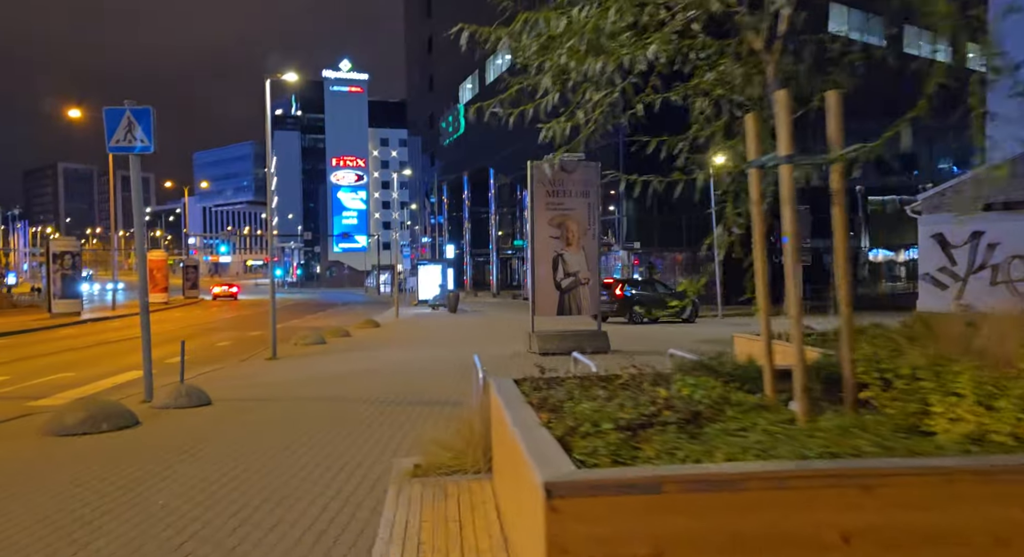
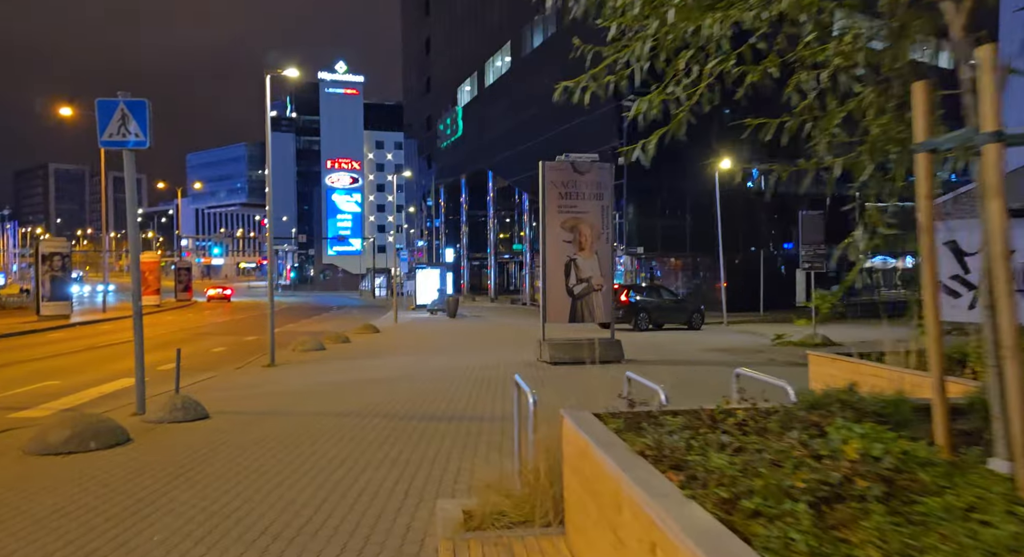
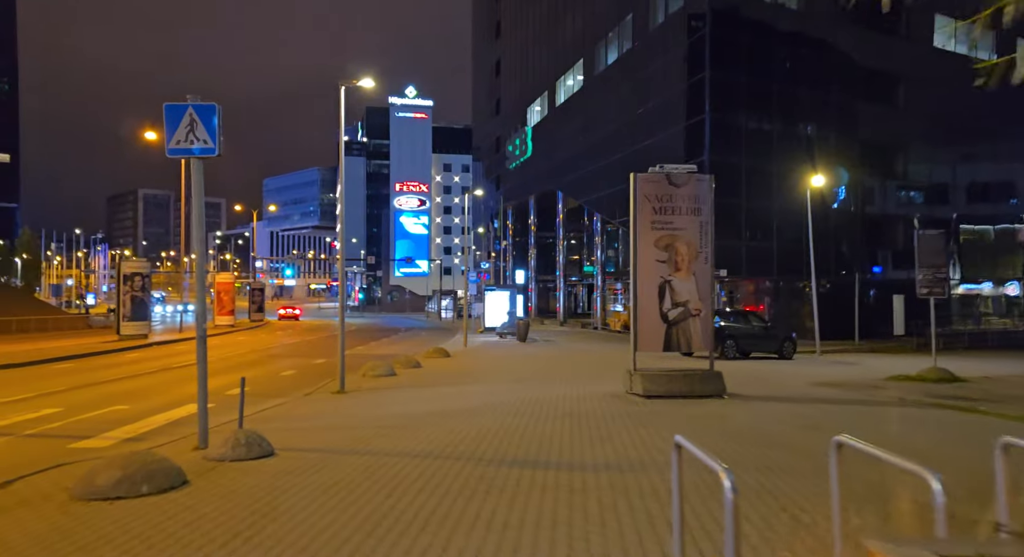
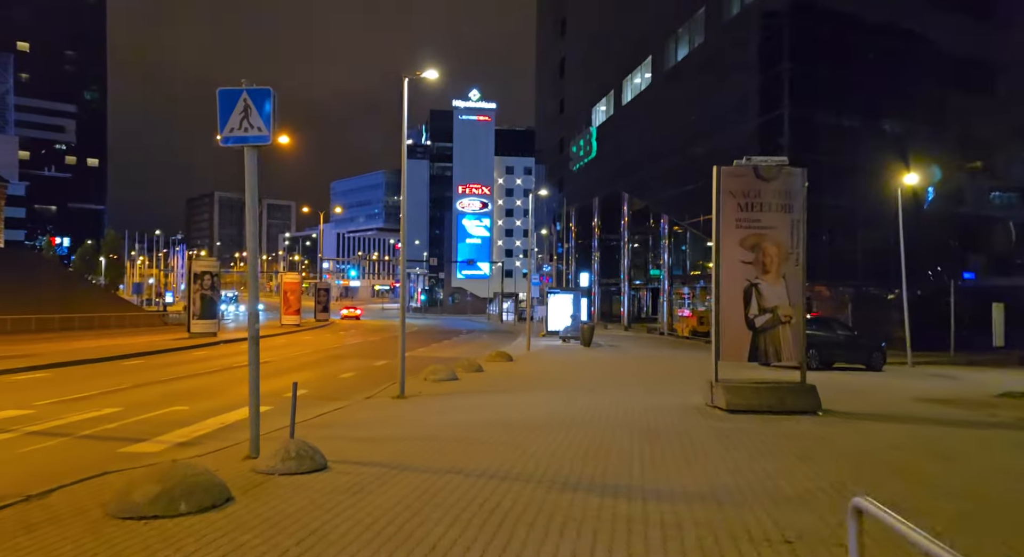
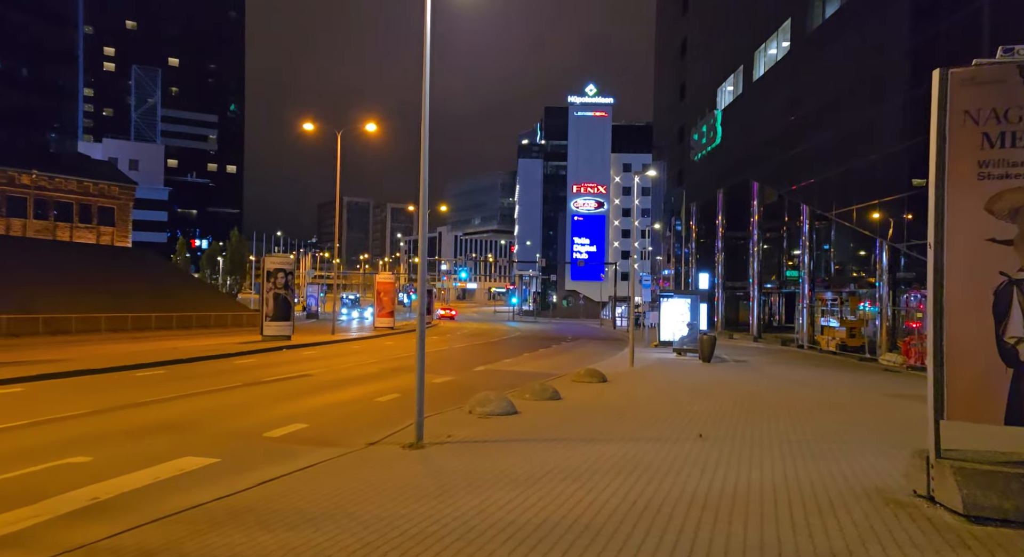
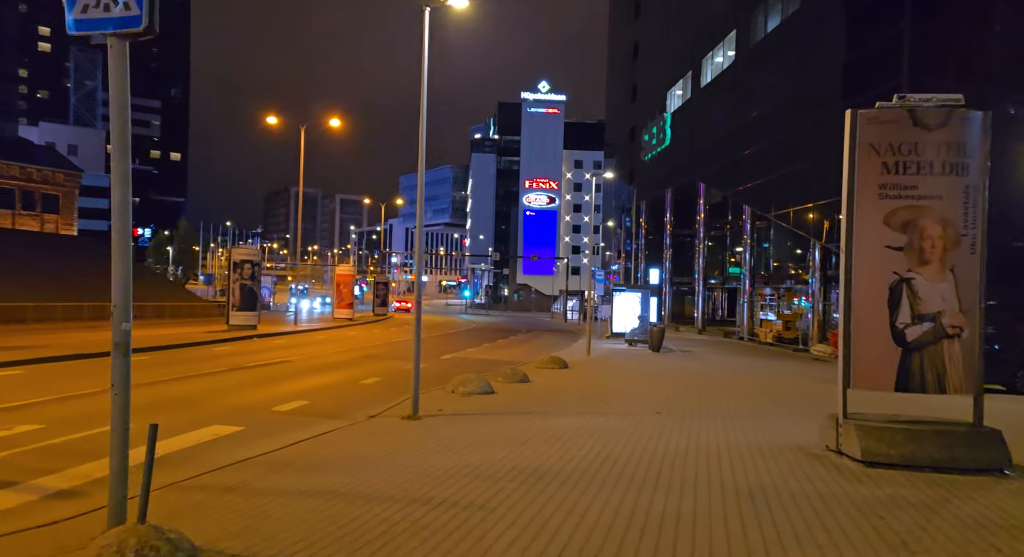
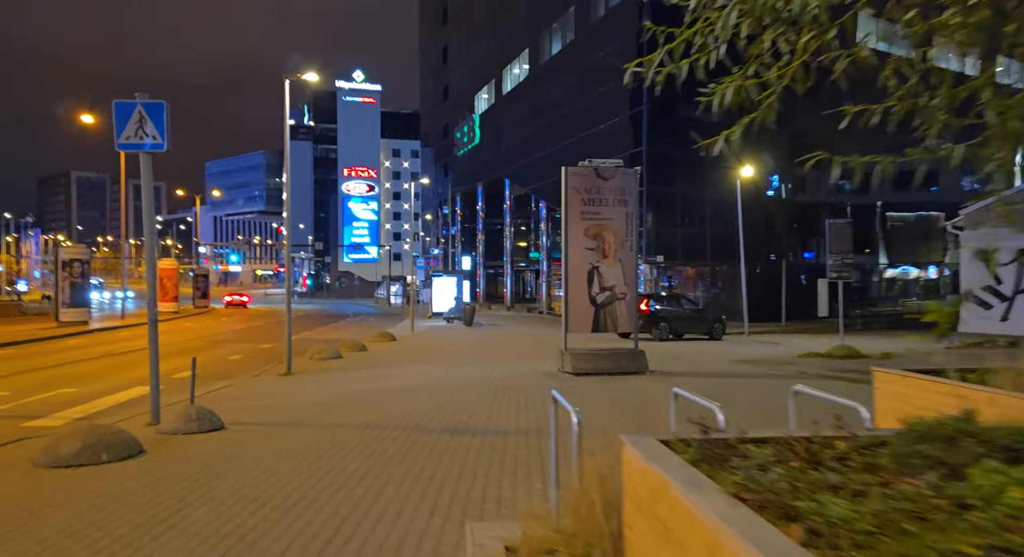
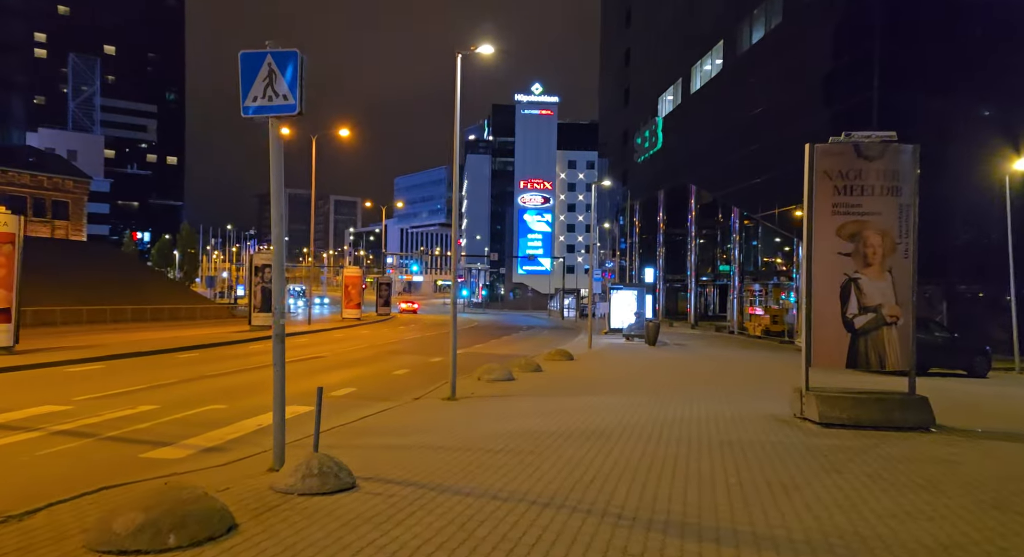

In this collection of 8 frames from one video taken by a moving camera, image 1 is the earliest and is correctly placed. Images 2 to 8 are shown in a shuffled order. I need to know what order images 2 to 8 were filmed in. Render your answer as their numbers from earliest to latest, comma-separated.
2, 7, 3, 4, 8, 6, 5
